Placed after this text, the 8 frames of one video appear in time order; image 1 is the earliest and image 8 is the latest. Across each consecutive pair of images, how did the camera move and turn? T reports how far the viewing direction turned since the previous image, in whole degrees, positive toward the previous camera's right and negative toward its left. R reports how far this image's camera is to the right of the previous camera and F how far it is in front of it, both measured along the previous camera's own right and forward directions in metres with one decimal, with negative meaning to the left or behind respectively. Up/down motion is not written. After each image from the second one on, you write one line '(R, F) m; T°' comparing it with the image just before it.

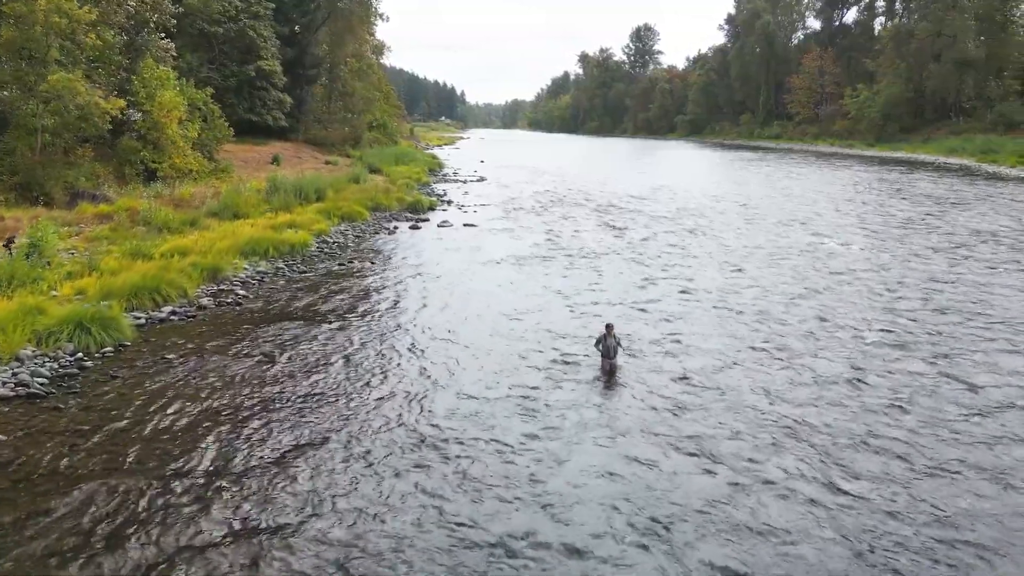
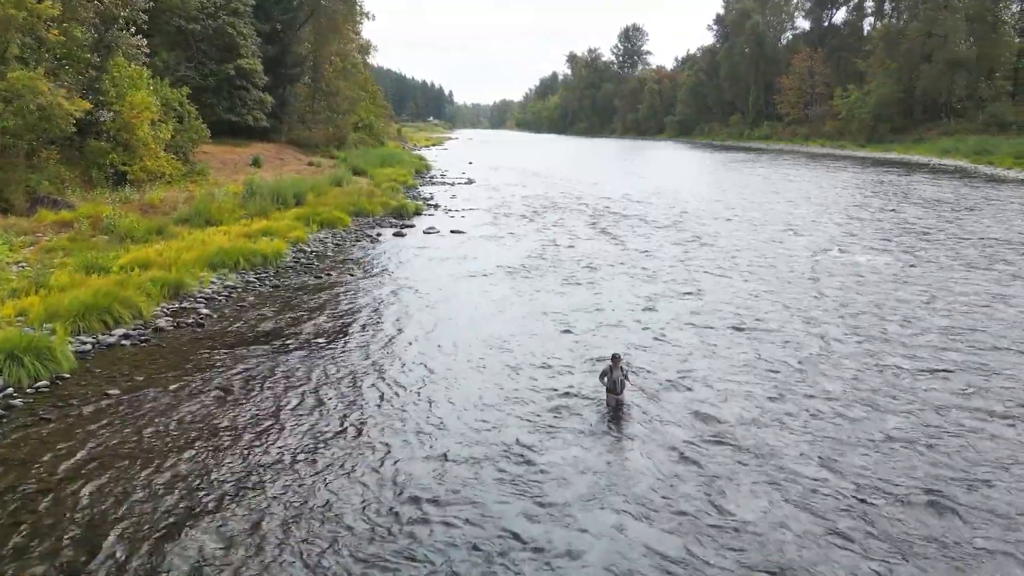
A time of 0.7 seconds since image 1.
(0.0, +1.0) m; +1°
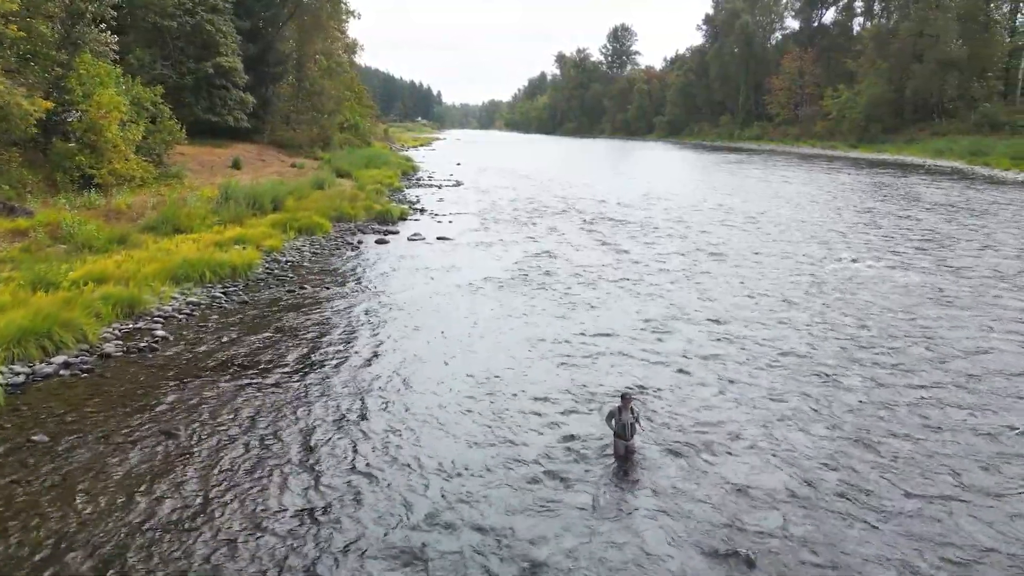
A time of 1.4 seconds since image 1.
(0.0, +1.1) m; +1°
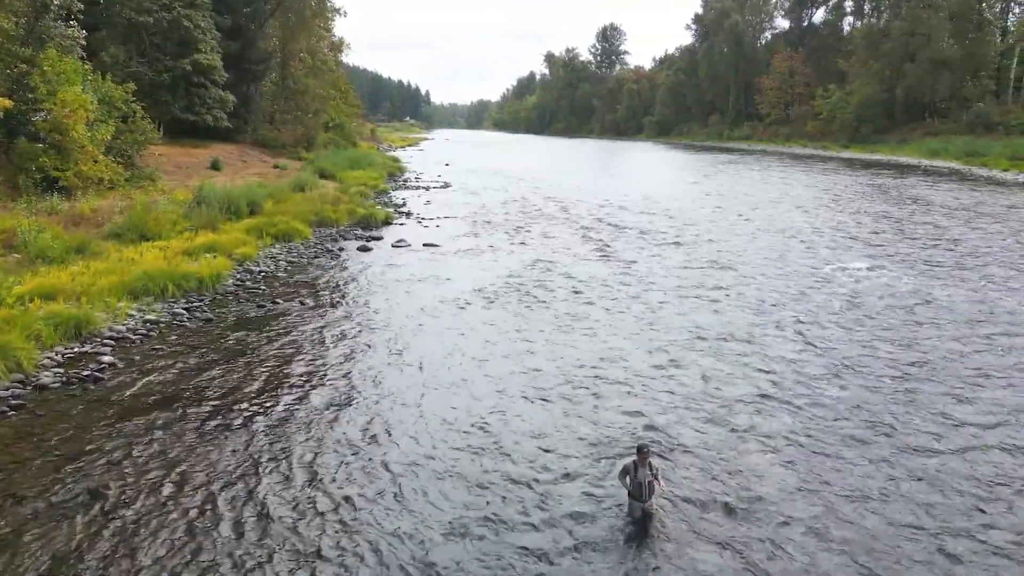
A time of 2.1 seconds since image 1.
(0.0, +1.1) m; +1°
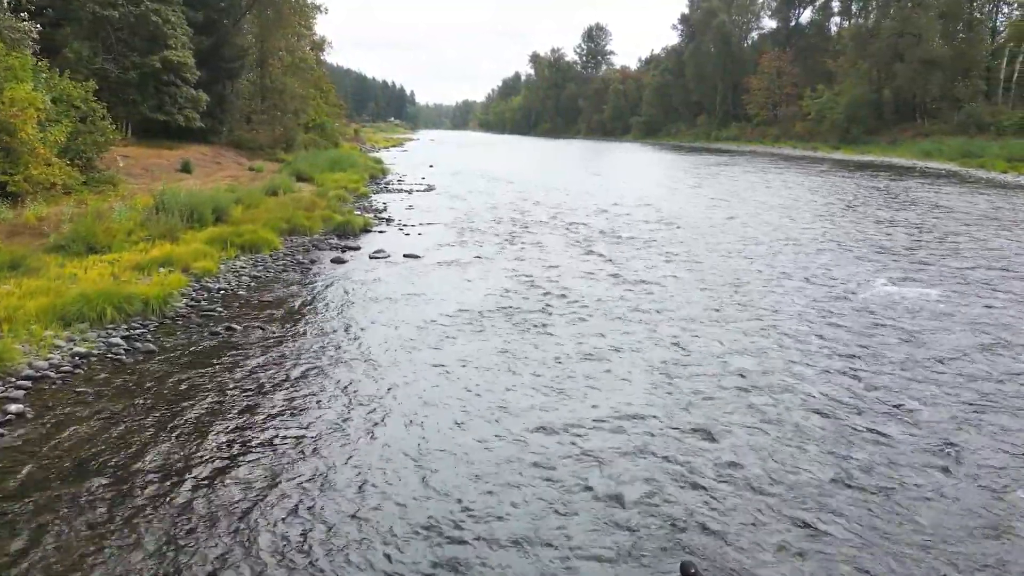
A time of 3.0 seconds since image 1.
(-0.1, +1.4) m; +1°
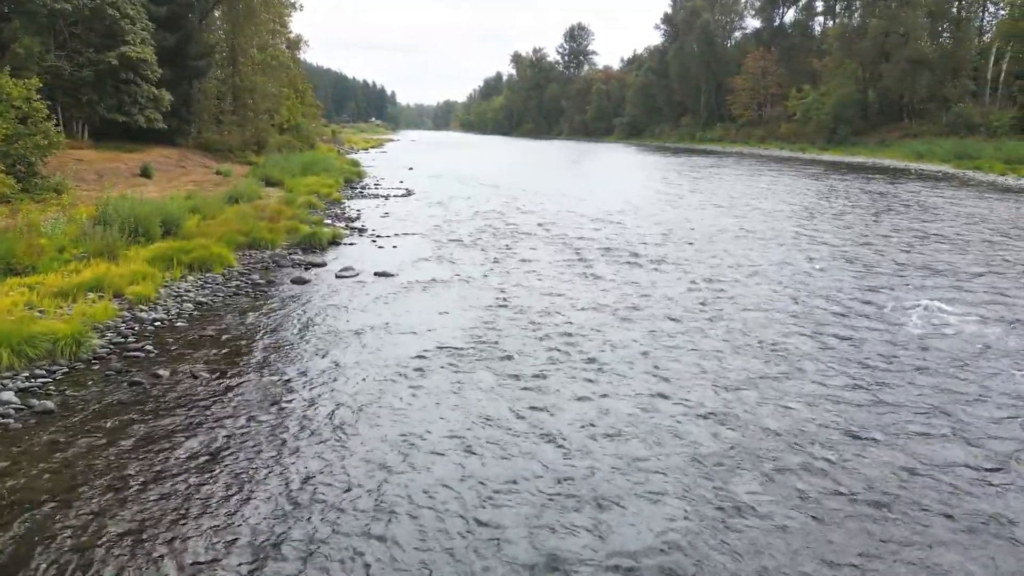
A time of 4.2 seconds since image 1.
(0.0, +1.7) m; +1°
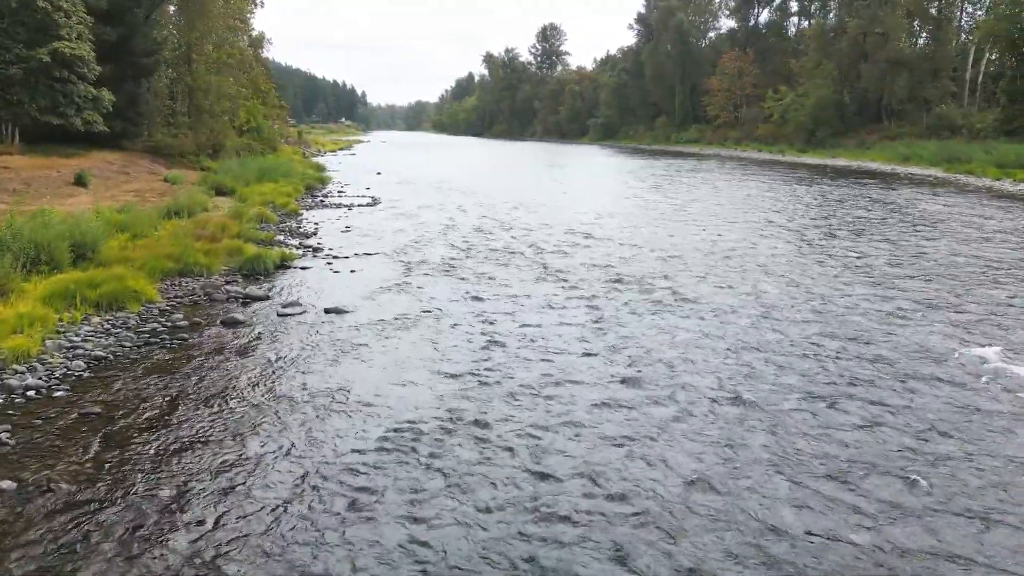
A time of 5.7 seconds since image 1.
(-0.1, +2.3) m; +2°
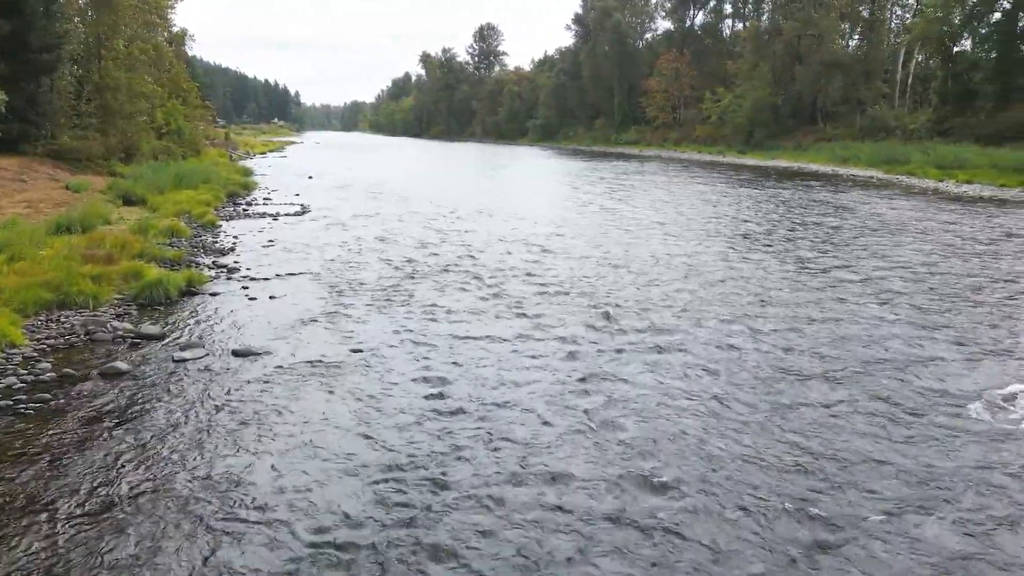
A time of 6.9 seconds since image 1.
(-0.1, +1.7) m; +5°
